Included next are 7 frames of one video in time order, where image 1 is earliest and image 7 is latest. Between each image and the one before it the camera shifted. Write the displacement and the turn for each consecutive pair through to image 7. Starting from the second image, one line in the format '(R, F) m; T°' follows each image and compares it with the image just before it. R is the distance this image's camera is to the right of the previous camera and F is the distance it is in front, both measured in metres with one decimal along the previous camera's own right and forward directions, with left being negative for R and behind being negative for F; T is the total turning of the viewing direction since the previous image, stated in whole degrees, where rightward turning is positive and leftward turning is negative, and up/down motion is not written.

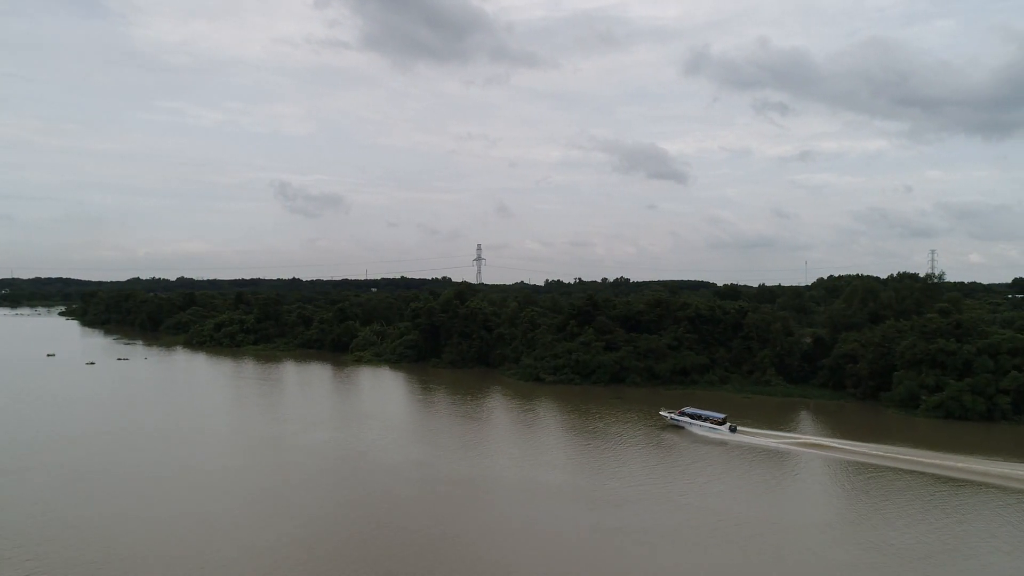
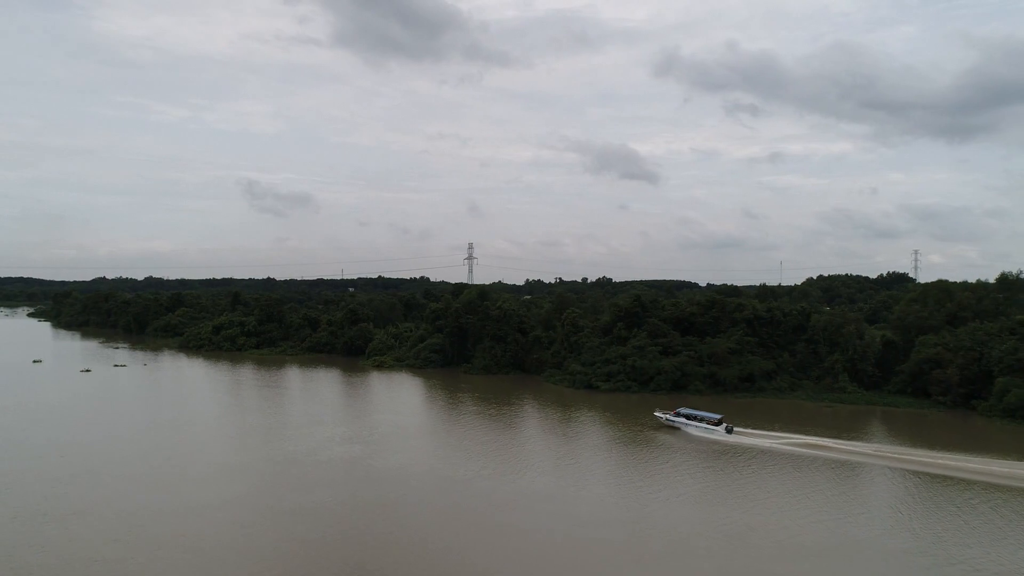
(-4.8, +3.6) m; +2°
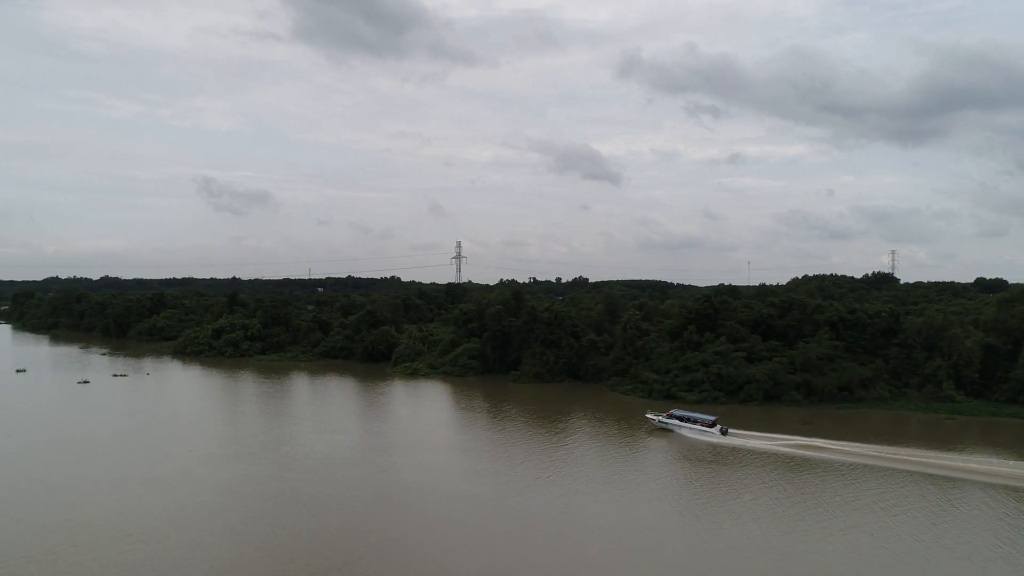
(-6.1, +4.4) m; +3°
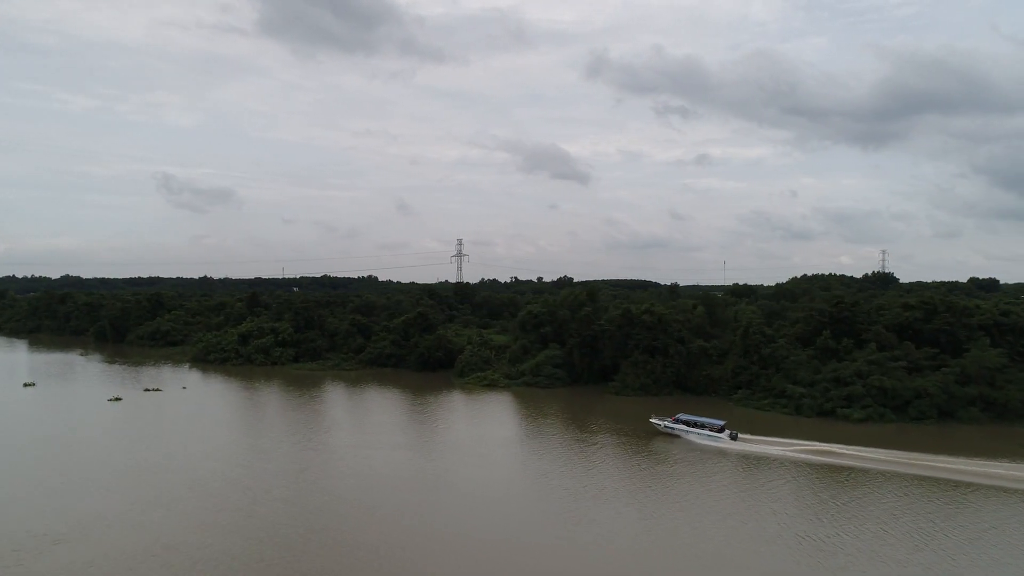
(-8.0, +5.6) m; +2°
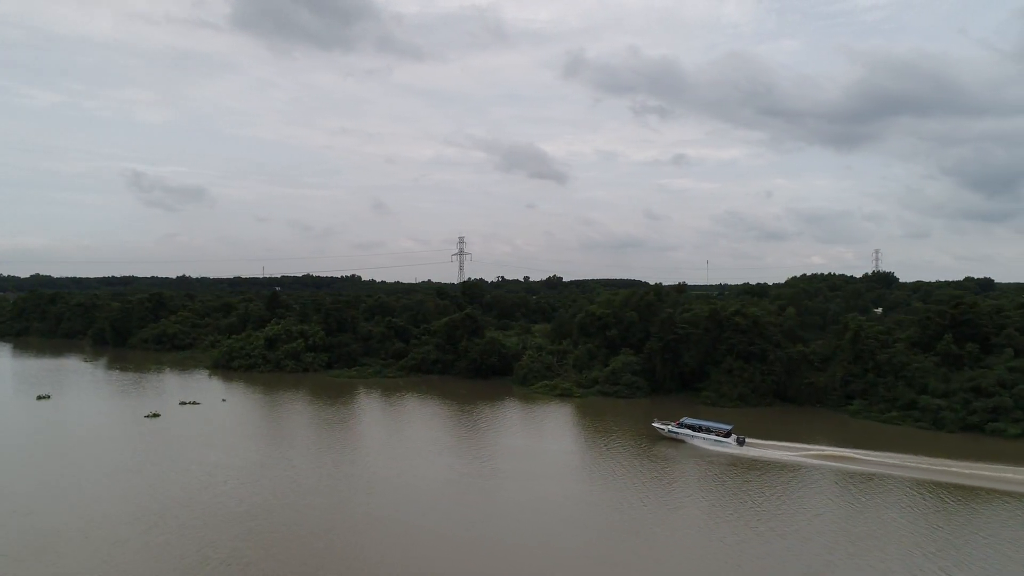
(-5.8, +4.0) m; +2°
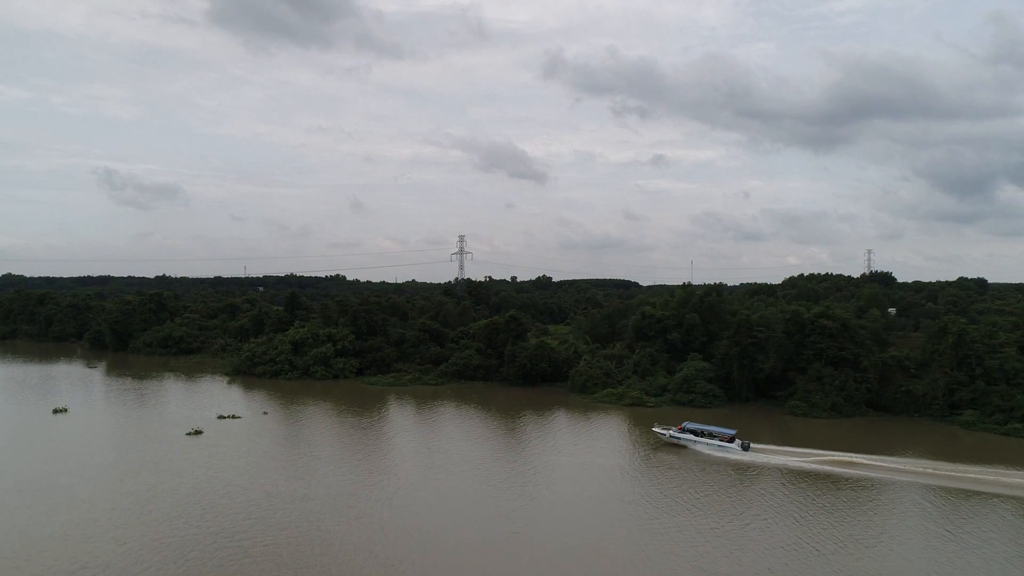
(-4.7, +3.2) m; +2°
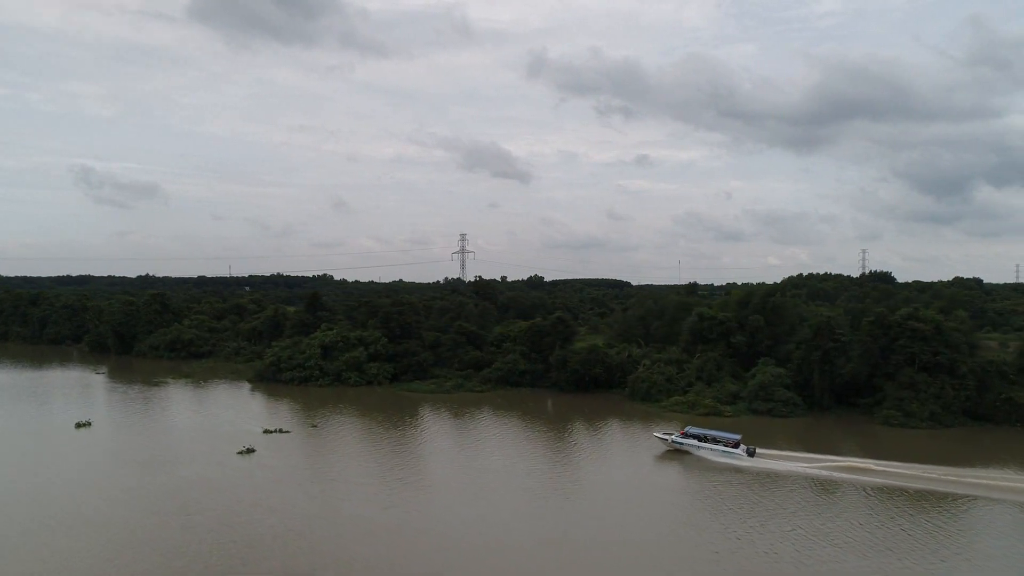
(-4.2, +2.8) m; +1°
